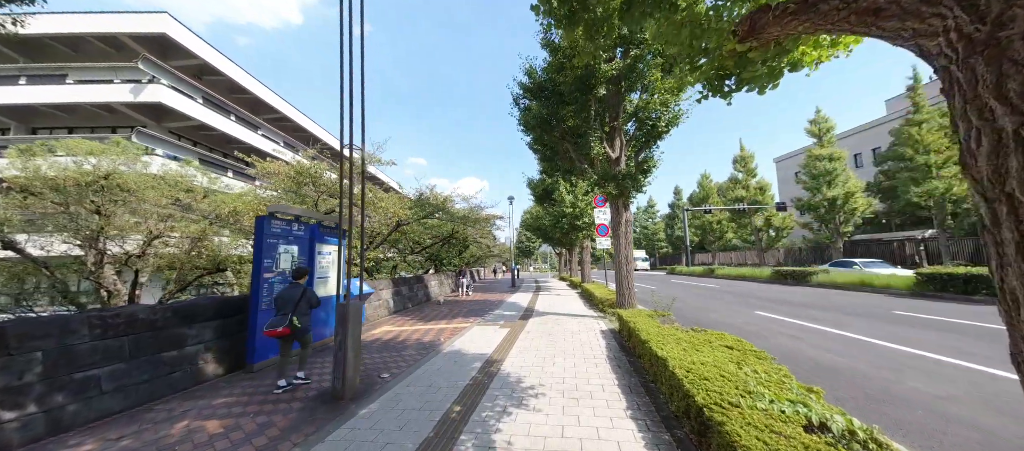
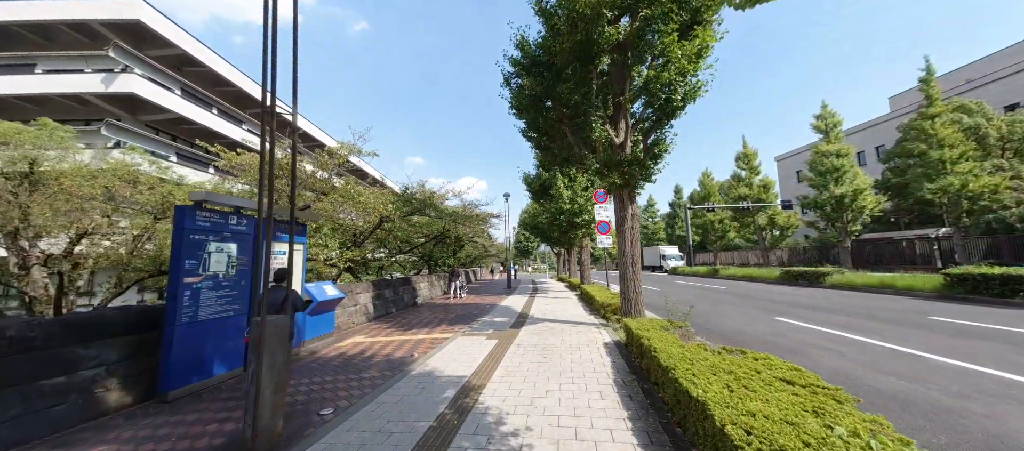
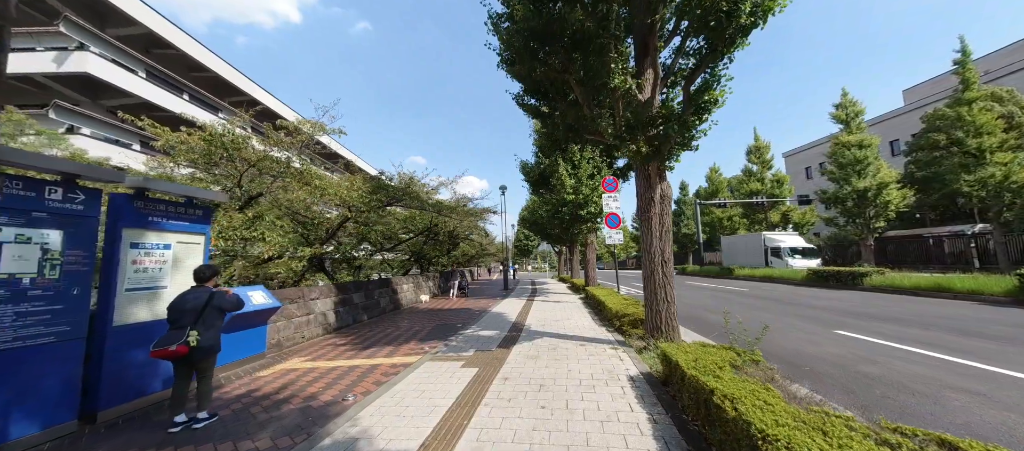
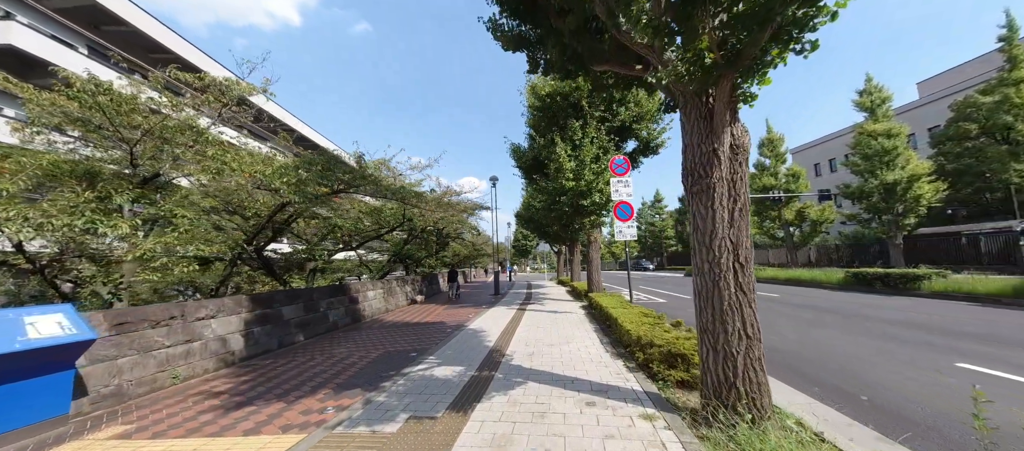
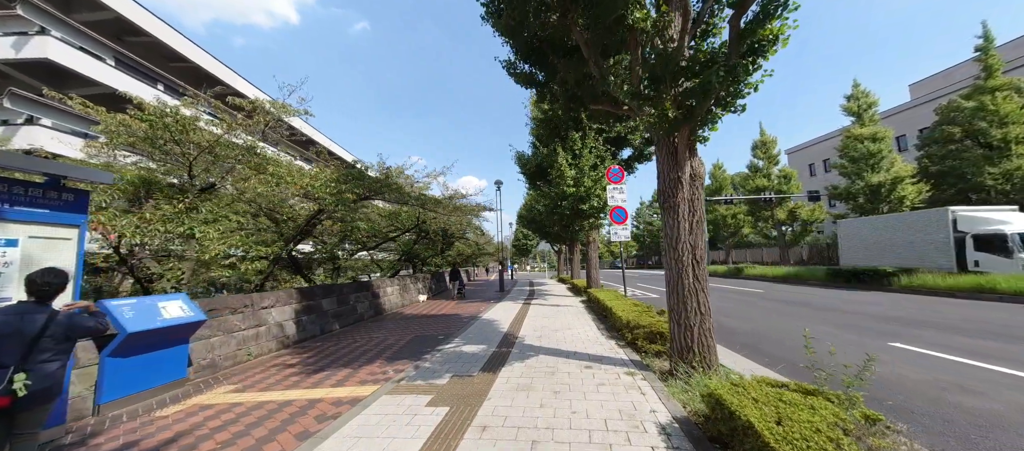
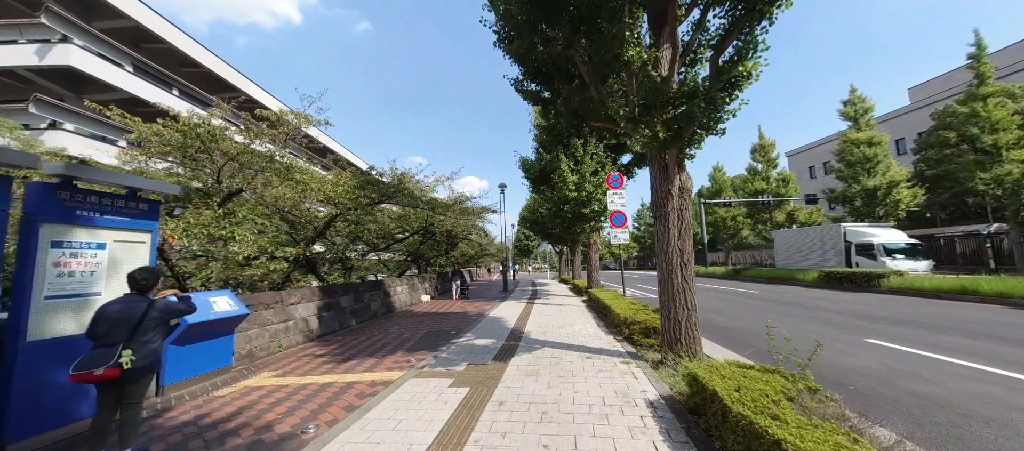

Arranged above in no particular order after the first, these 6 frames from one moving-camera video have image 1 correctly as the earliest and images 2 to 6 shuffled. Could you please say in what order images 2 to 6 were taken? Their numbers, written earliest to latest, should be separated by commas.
2, 3, 6, 5, 4
